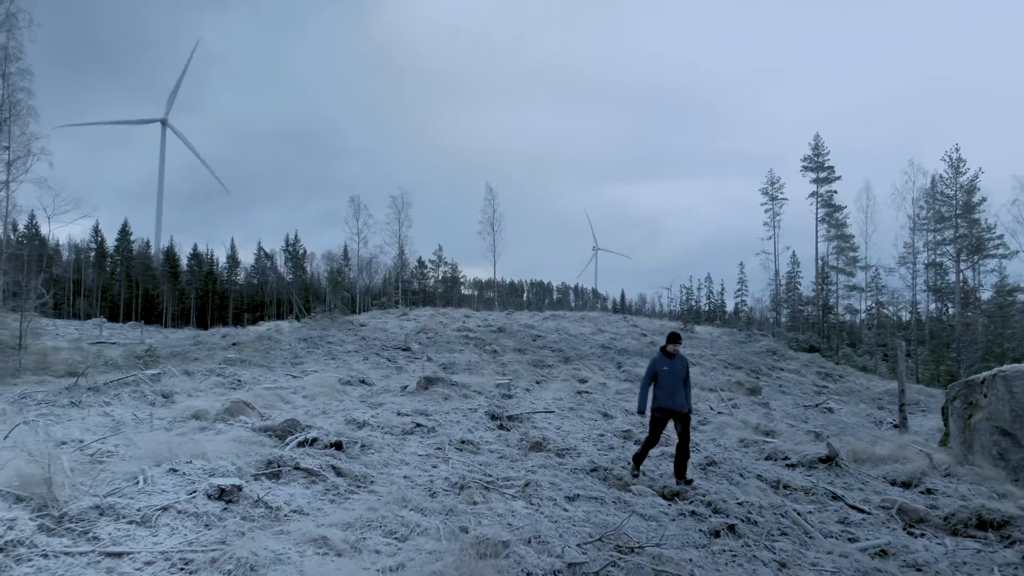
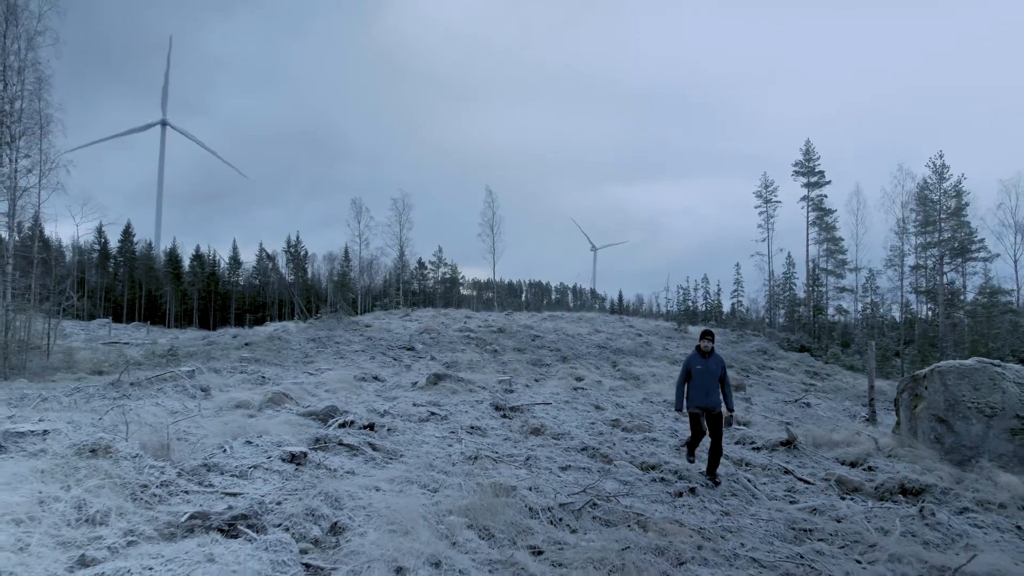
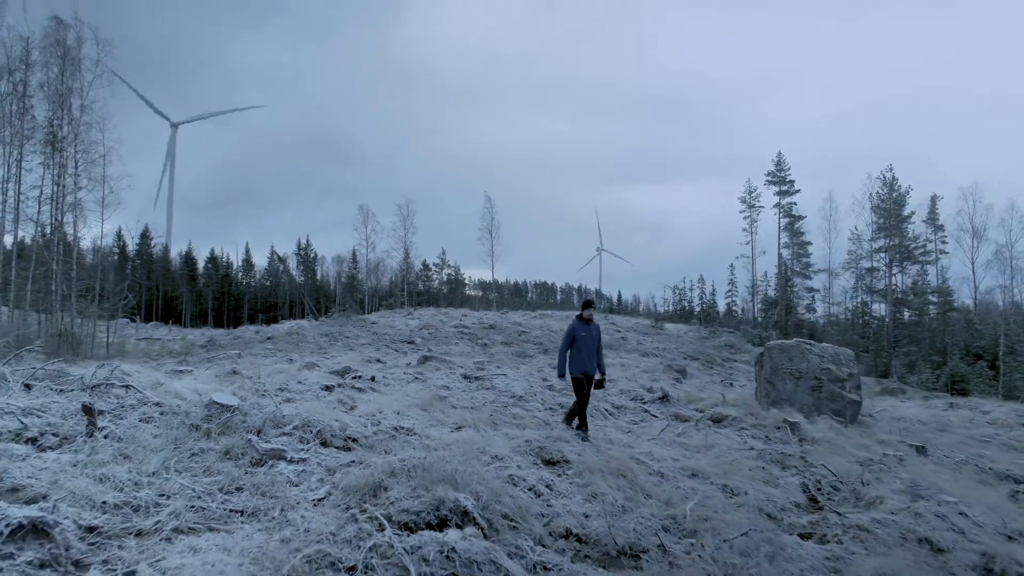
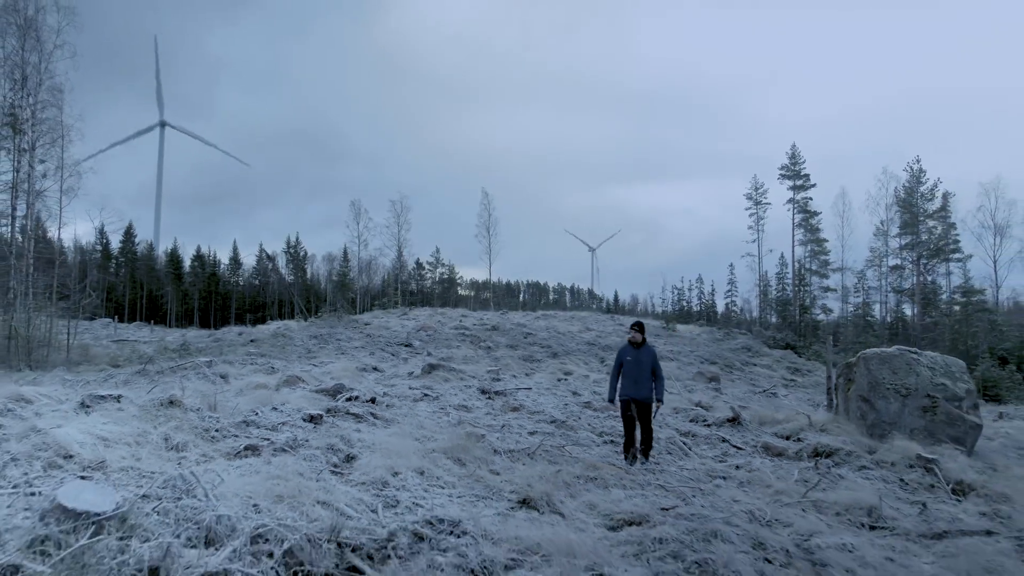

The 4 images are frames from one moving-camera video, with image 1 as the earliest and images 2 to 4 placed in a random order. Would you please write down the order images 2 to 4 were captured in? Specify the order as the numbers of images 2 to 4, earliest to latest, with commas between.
2, 4, 3
